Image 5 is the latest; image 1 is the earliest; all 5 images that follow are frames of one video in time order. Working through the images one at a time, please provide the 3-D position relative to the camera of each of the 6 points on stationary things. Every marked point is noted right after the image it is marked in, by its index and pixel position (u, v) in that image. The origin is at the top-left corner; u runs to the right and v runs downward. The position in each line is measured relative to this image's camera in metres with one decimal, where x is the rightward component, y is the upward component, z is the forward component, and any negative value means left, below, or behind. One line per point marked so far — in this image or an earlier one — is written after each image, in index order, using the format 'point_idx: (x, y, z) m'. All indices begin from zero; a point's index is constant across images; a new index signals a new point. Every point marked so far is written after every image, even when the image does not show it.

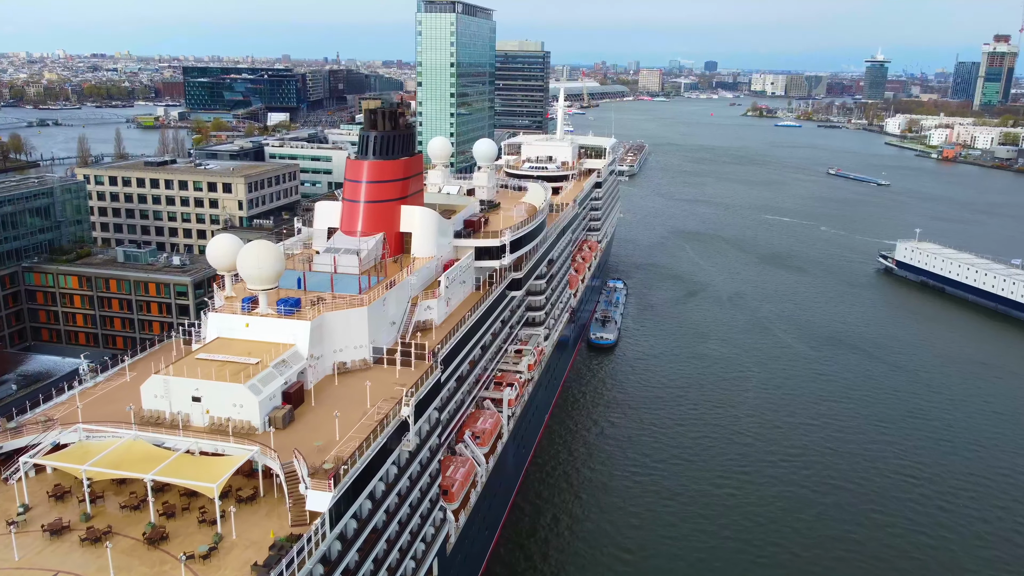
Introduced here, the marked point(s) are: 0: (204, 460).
0: (-7.5, -4.2, +16.6) m
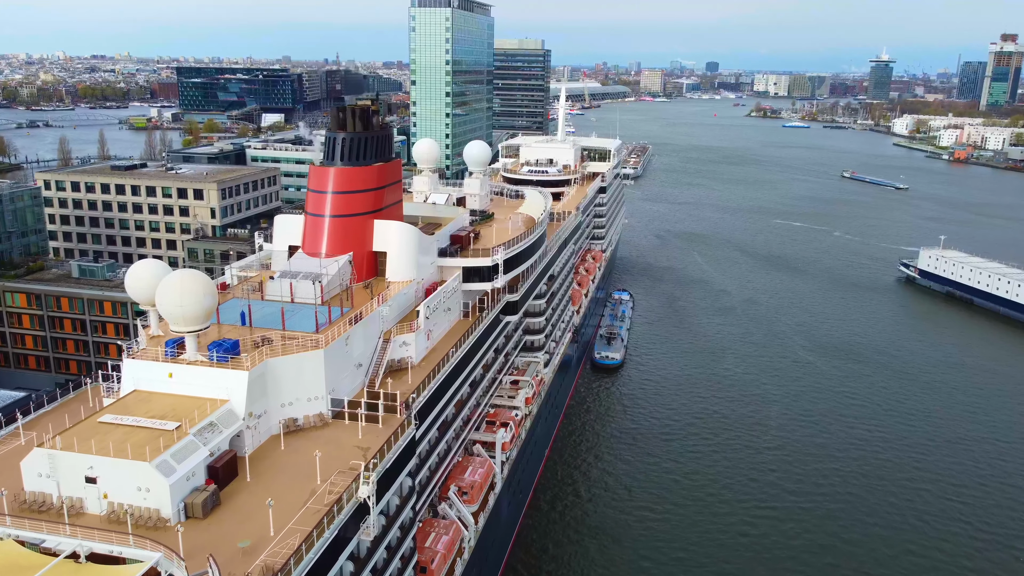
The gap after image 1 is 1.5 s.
0: (-7.7, -5.1, +12.5) m
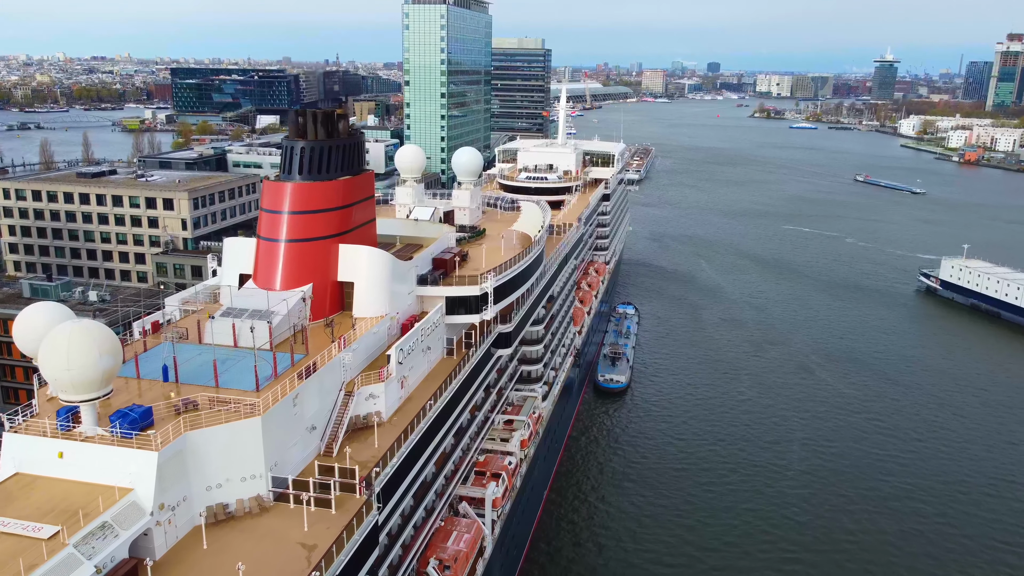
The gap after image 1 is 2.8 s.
0: (-8.0, -6.2, +8.9) m
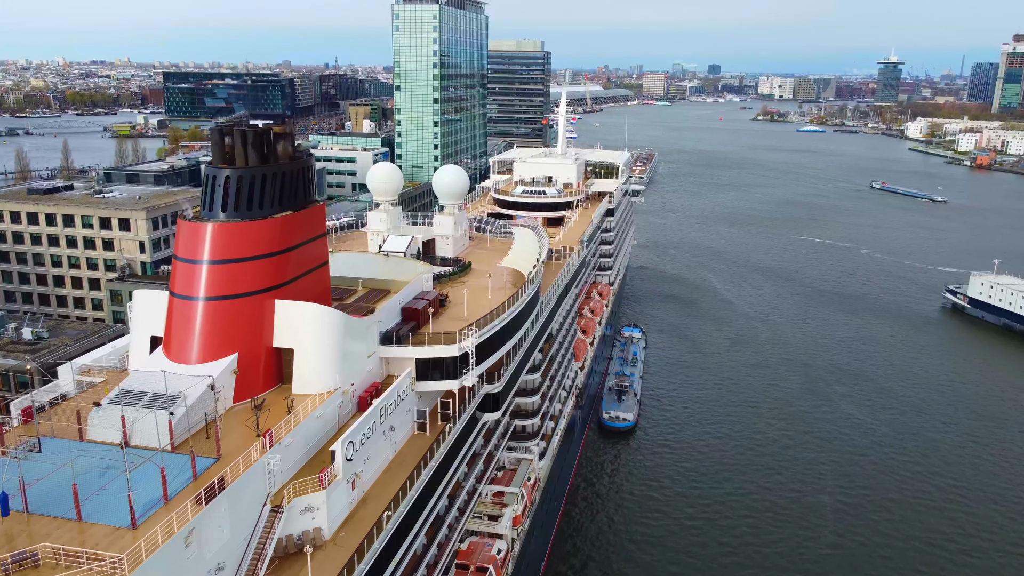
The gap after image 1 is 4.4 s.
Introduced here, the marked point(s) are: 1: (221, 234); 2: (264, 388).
0: (-8.3, -7.6, +4.7) m
1: (-6.1, +1.2, +14.4) m
2: (-5.5, -2.2, +15.1) m
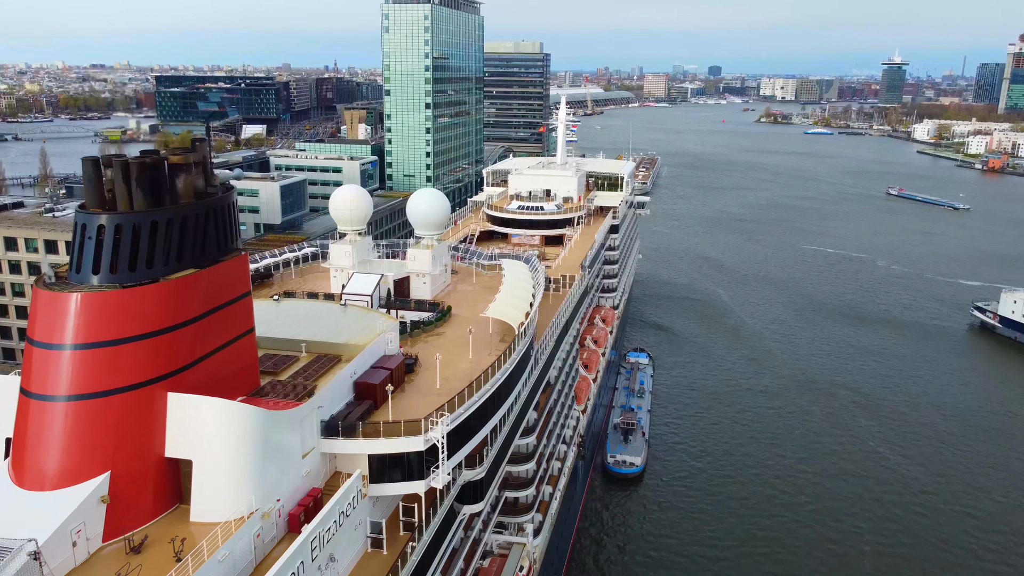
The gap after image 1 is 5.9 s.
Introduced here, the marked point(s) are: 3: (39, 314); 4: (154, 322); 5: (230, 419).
0: (-8.7, -9.1, +0.6) m
1: (-6.5, -0.2, +10.4) m
2: (-5.8, -3.6, +11.1) m
3: (-7.5, -0.4, +10.7) m
4: (-5.7, -0.5, +11.0) m
5: (-4.5, -2.1, +11.0) m
